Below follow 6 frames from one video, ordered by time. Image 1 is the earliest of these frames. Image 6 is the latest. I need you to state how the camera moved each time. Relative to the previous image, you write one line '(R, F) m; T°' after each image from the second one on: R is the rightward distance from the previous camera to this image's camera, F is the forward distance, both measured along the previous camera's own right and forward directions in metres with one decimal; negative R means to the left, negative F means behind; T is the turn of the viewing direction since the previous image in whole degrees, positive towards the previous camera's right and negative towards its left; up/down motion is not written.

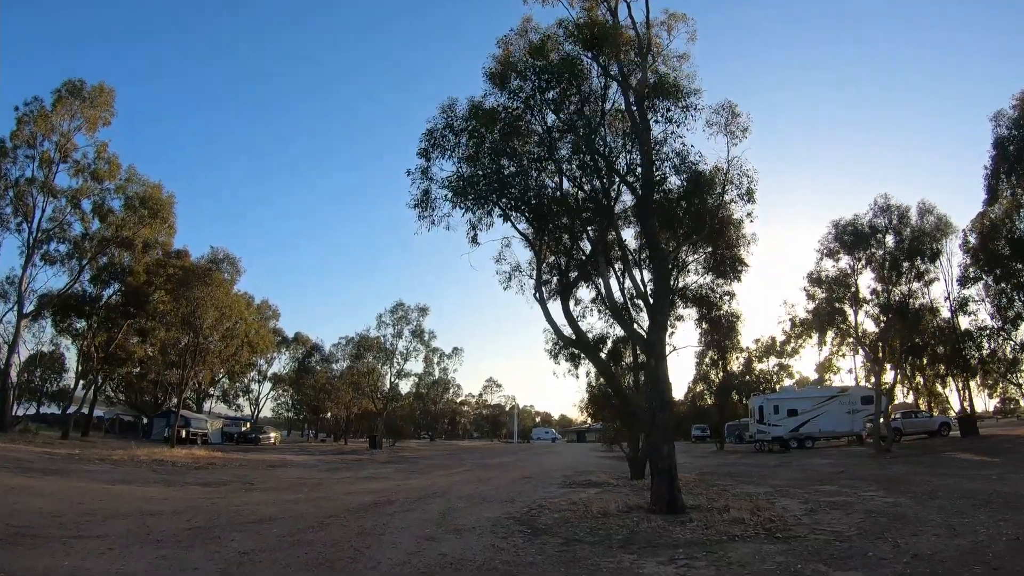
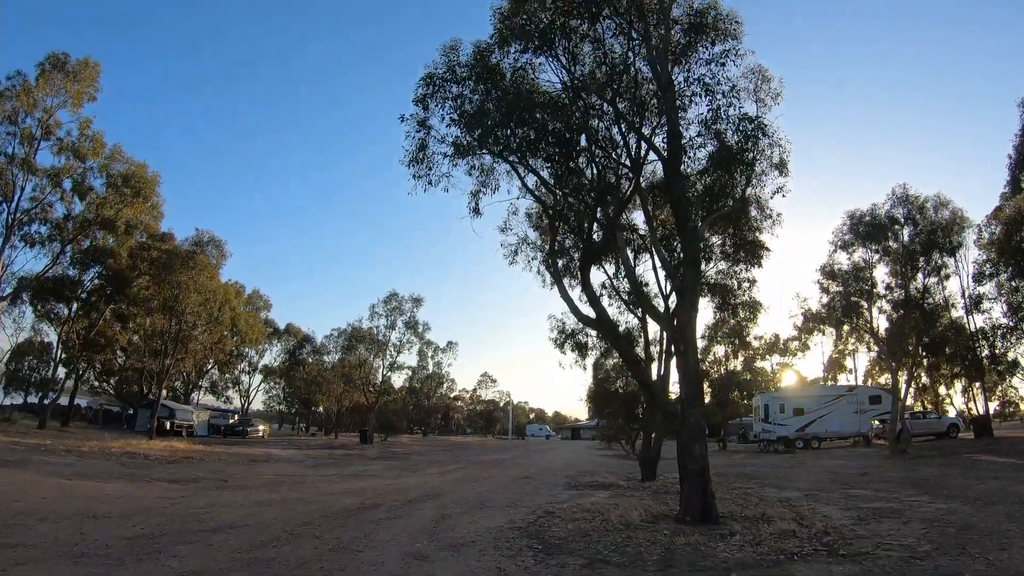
(-0.2, +1.7) m; 0°
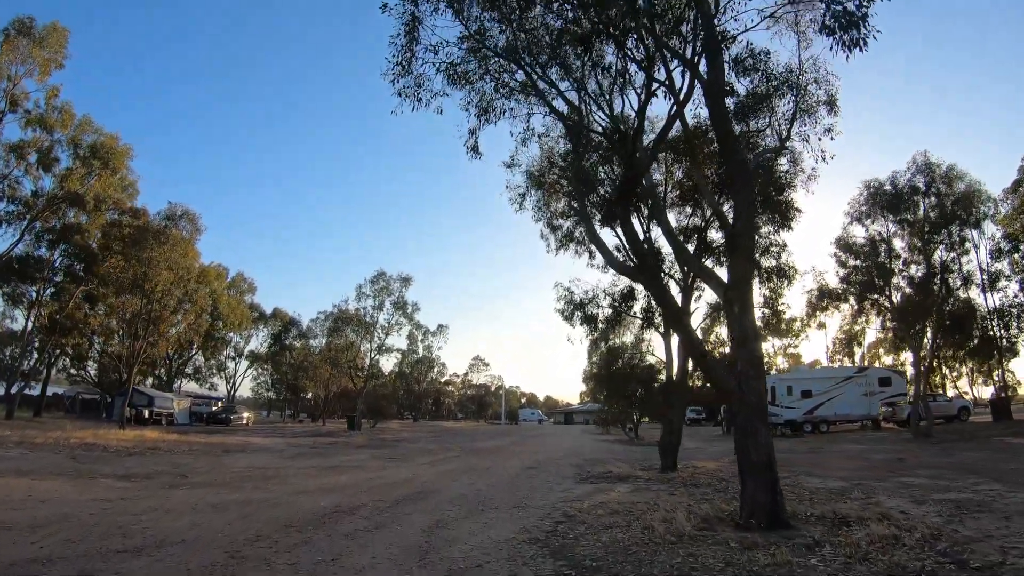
(-0.3, +2.2) m; +1°
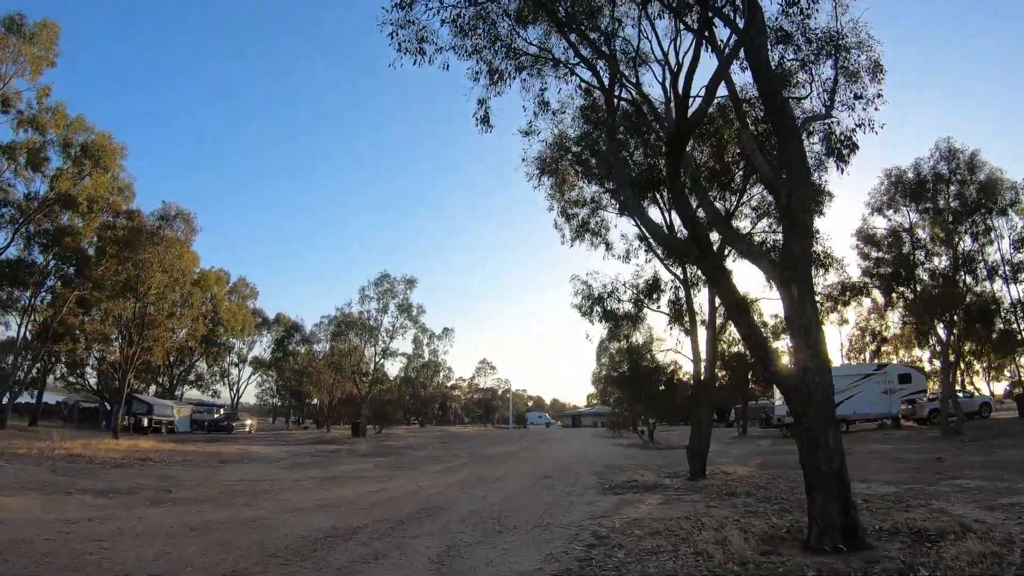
(-0.2, +1.2) m; 0°
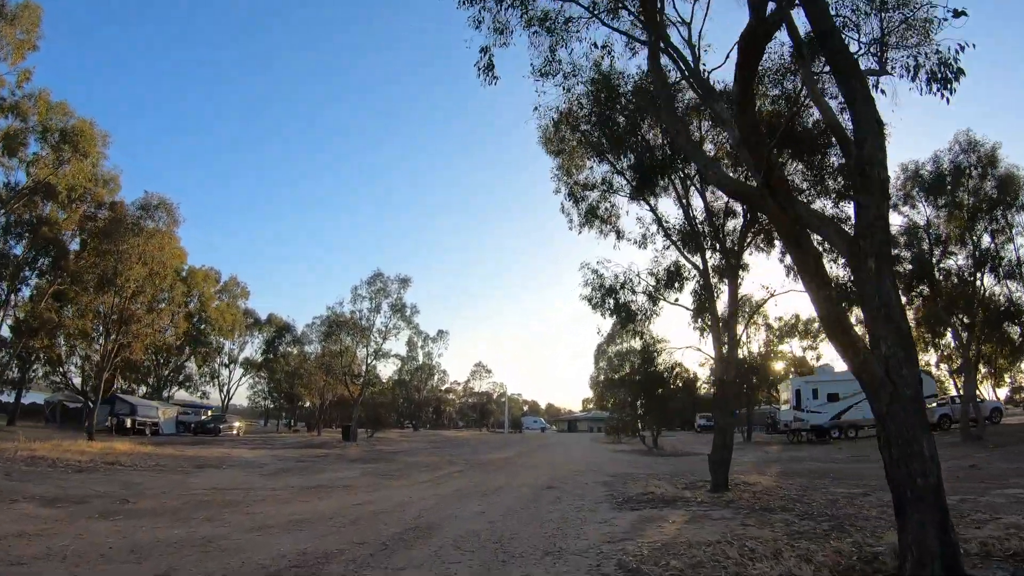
(-0.1, +1.5) m; 0°
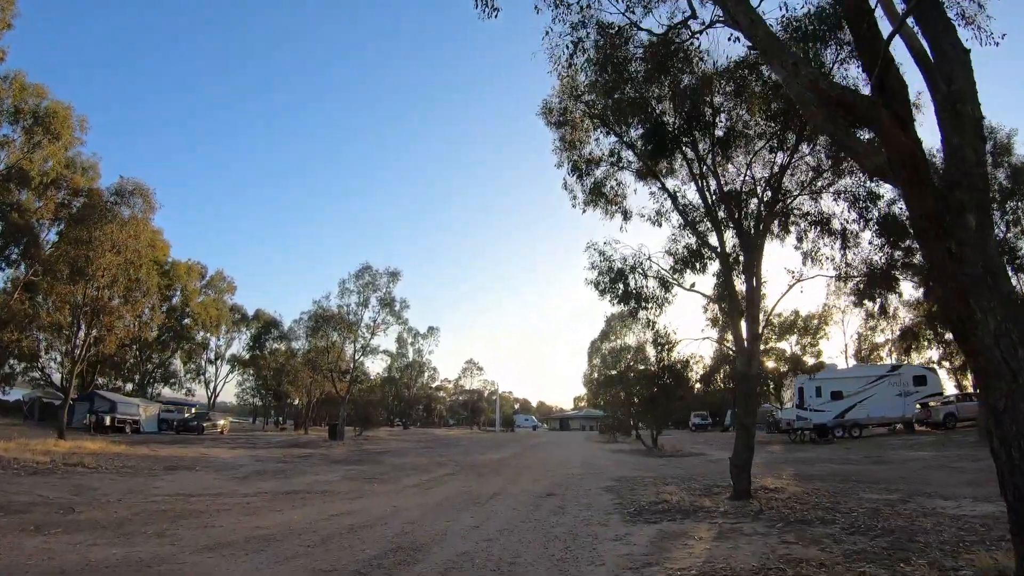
(-0.1, +1.4) m; +1°
